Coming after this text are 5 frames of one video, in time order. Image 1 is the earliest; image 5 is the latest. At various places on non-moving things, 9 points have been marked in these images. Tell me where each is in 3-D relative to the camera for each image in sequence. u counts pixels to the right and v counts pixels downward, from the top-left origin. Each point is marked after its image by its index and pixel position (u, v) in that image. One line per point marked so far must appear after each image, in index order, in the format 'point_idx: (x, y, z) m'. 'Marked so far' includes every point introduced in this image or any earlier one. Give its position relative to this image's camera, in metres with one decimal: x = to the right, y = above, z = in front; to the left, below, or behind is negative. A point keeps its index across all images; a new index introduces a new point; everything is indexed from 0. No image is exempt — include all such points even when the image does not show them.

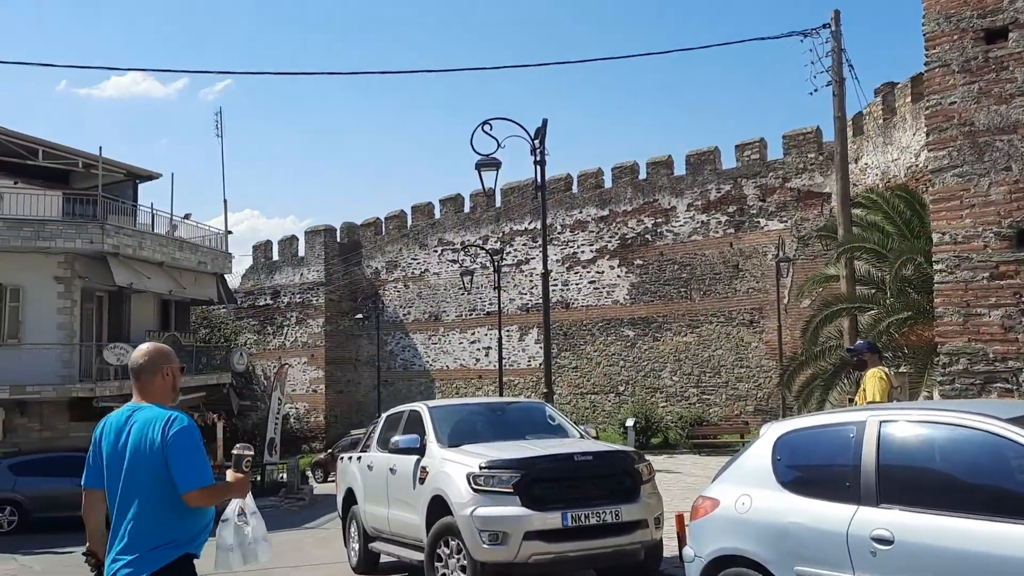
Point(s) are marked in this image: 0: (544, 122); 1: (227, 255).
0: (+0.4, +2.3, +11.5) m
1: (-5.9, +0.7, +17.8) m
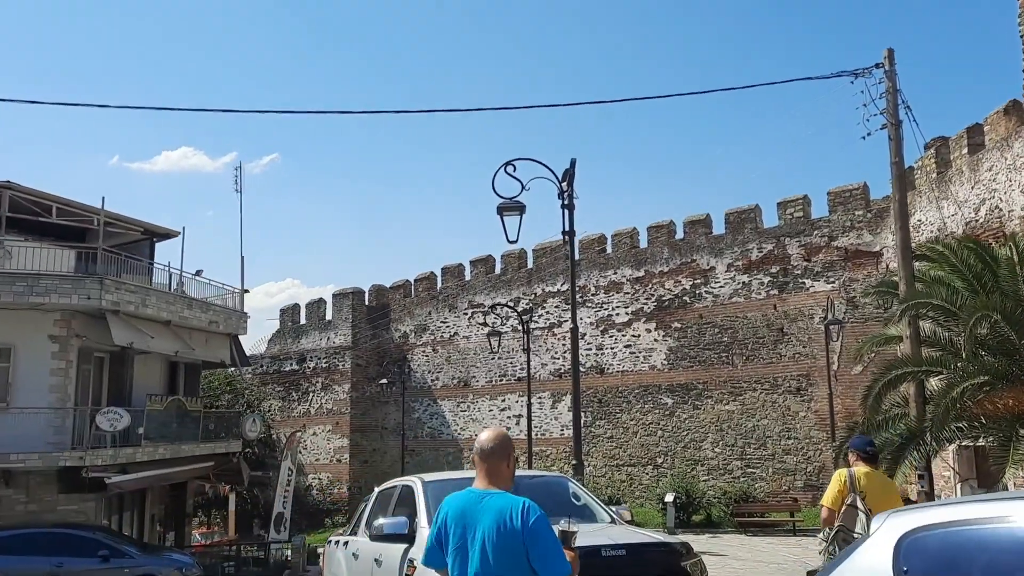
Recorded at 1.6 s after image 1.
0: (+0.8, +1.6, +10.6) m
1: (-5.4, -0.5, +17.0) m
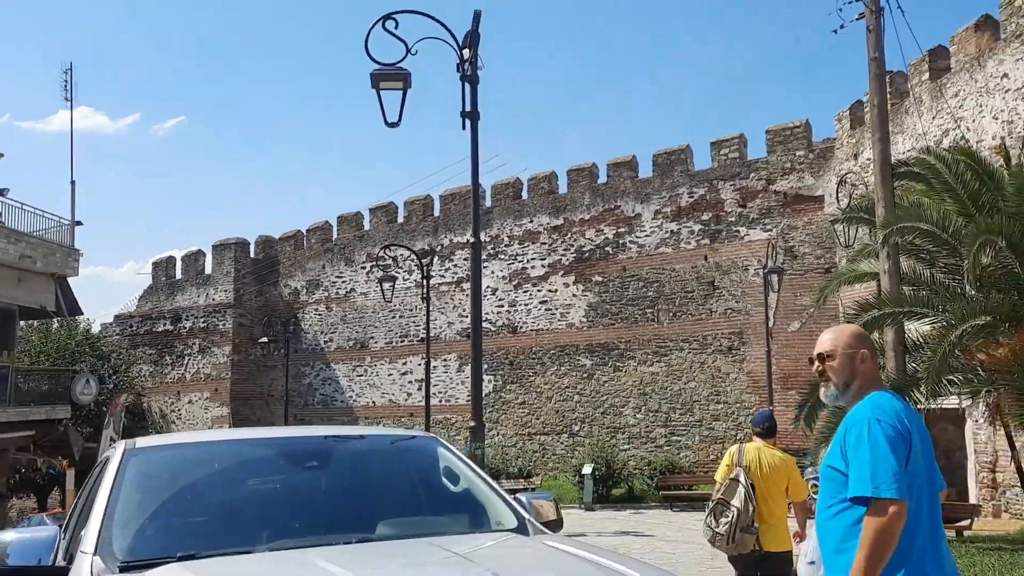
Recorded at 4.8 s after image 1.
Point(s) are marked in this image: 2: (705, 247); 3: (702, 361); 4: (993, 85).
0: (-0.3, +2.4, +7.9) m
1: (-7.1, +0.6, +13.7) m
2: (+4.2, +0.9, +18.8) m
3: (+4.1, -1.6, +18.5) m
4: (+7.0, +2.9, +12.4) m
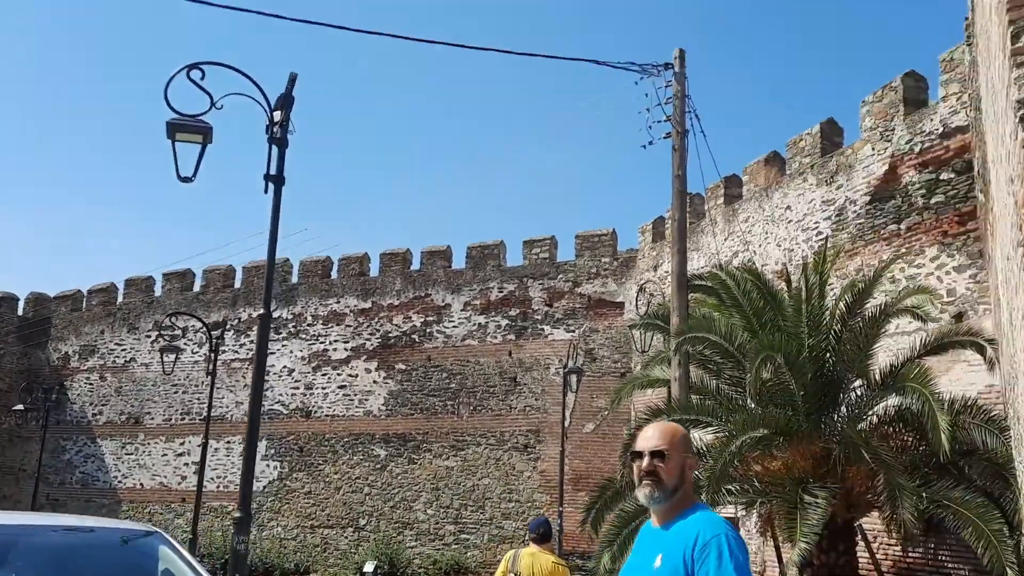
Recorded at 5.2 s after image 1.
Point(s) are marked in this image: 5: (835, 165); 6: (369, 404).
0: (-1.9, +1.8, +7.5) m
1: (-9.9, 0.0, +11.5) m
2: (-0.1, -1.2, +18.9) m
3: (-0.3, -3.6, +18.3) m
4: (+4.2, +1.1, +13.5) m
5: (+4.7, +1.8, +12.4) m
6: (-3.3, -2.7, +19.9) m
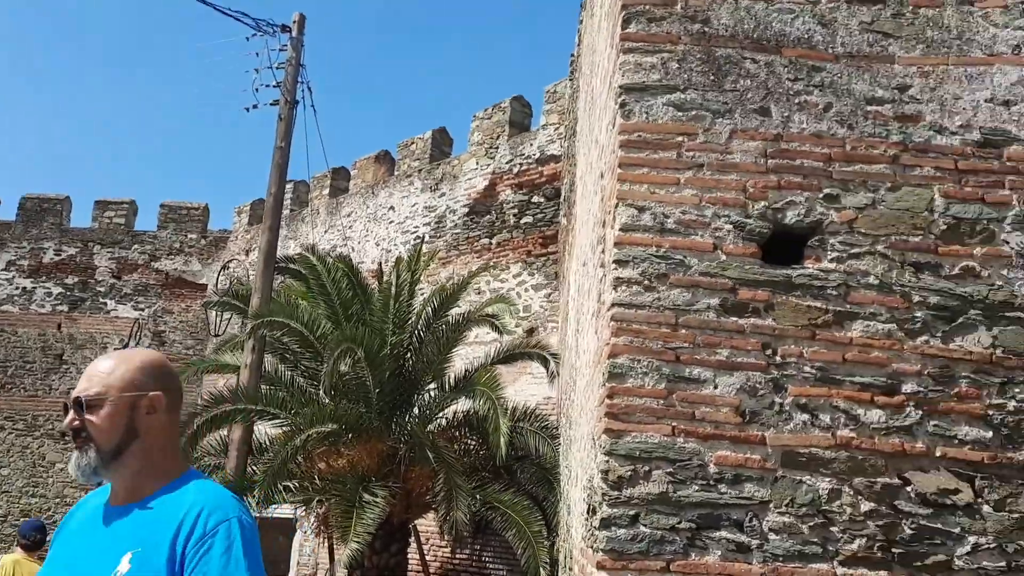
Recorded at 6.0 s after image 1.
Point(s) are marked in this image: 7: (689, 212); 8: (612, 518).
0: (-4.7, +2.4, +5.2) m
1: (-13.8, +1.9, +5.2) m
2: (-8.5, -0.5, +16.2) m
3: (-8.8, -2.9, +15.5) m
4: (-2.1, +1.2, +13.4) m
5: (-1.0, +1.7, +12.6) m
6: (-12.0, -1.5, +15.6) m
7: (+0.7, +0.3, +3.2) m
8: (+0.3, -0.8, +2.9) m
